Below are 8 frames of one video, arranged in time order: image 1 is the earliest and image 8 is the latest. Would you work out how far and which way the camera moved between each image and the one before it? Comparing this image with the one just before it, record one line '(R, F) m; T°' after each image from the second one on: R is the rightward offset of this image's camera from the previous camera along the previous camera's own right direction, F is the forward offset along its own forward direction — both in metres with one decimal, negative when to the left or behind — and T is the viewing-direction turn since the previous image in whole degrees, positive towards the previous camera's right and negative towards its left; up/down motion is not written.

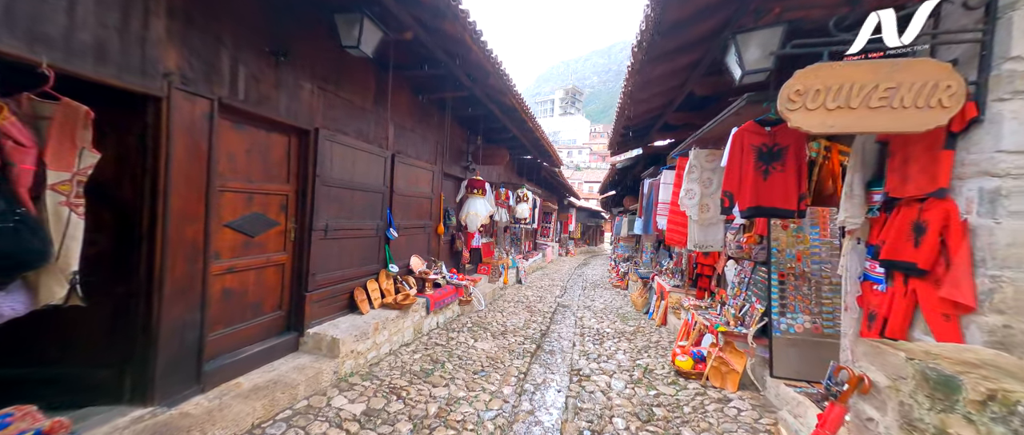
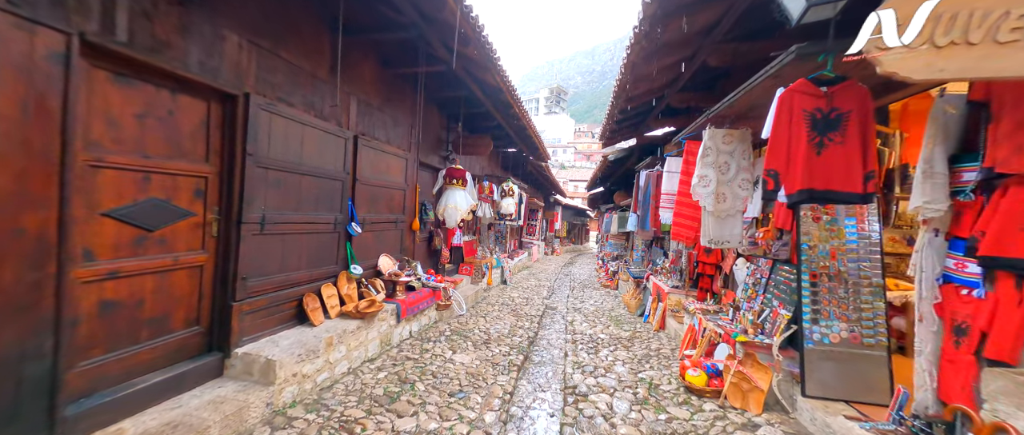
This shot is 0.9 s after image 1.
(0.0, +0.6) m; +2°
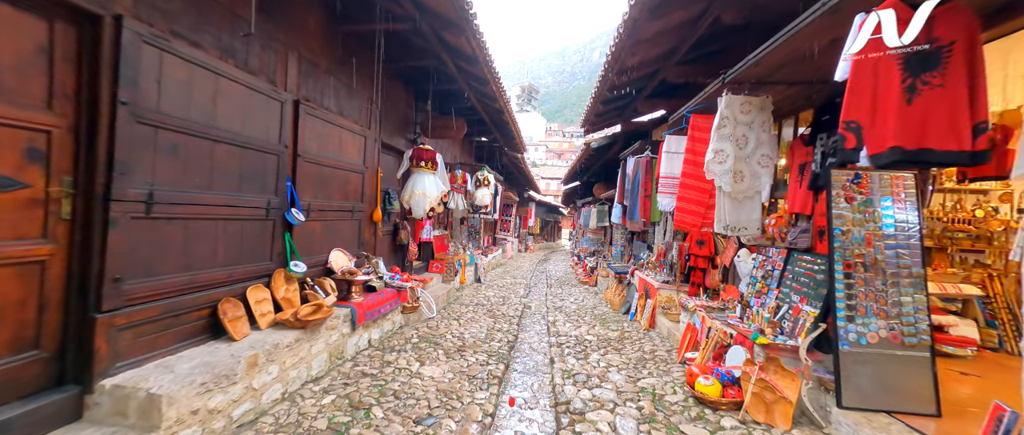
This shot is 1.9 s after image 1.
(-0.1, +0.6) m; +5°
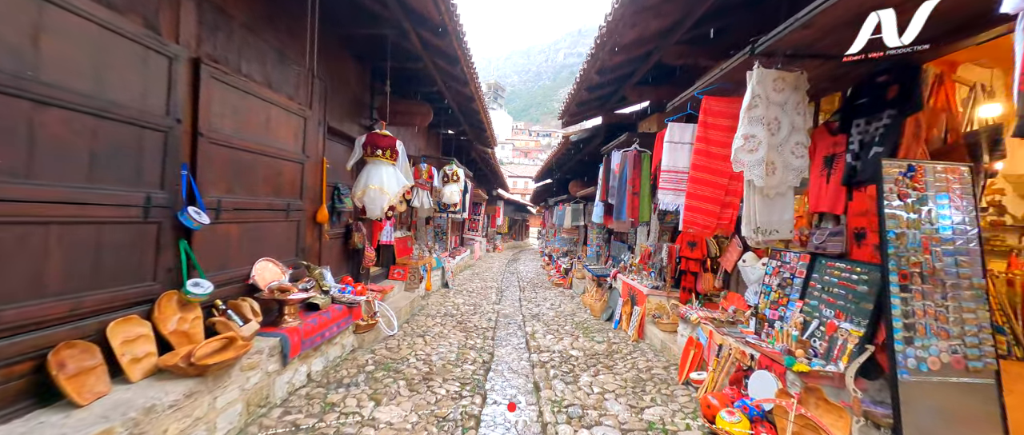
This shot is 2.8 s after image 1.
(-0.1, +0.6) m; +5°
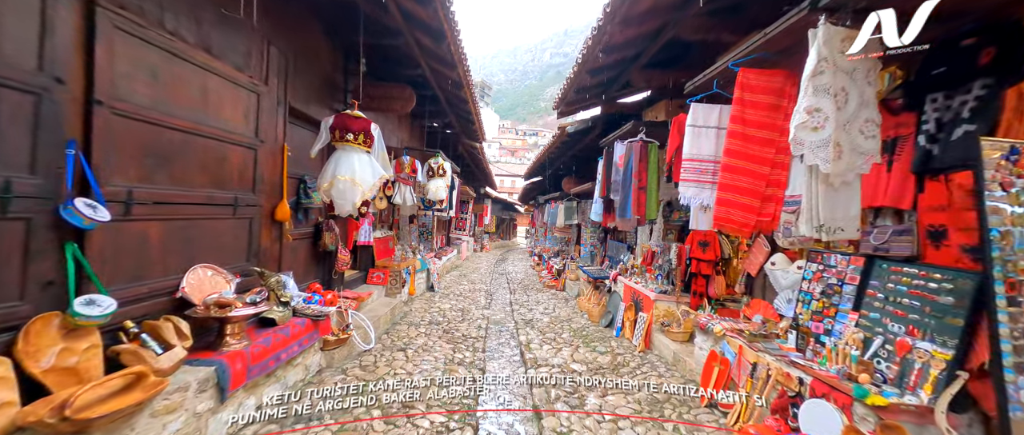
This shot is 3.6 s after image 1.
(-0.1, +0.5) m; +2°
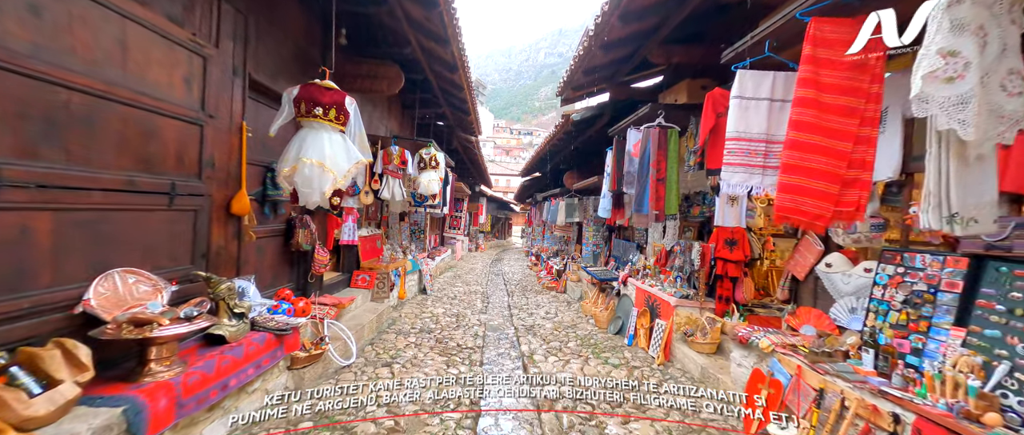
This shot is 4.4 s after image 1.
(-0.1, +0.5) m; +1°
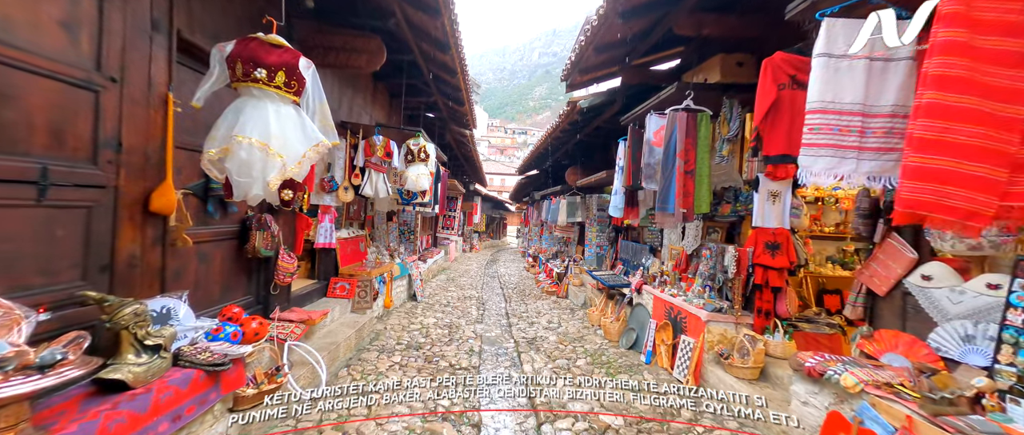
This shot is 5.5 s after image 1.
(-0.1, +0.5) m; +1°
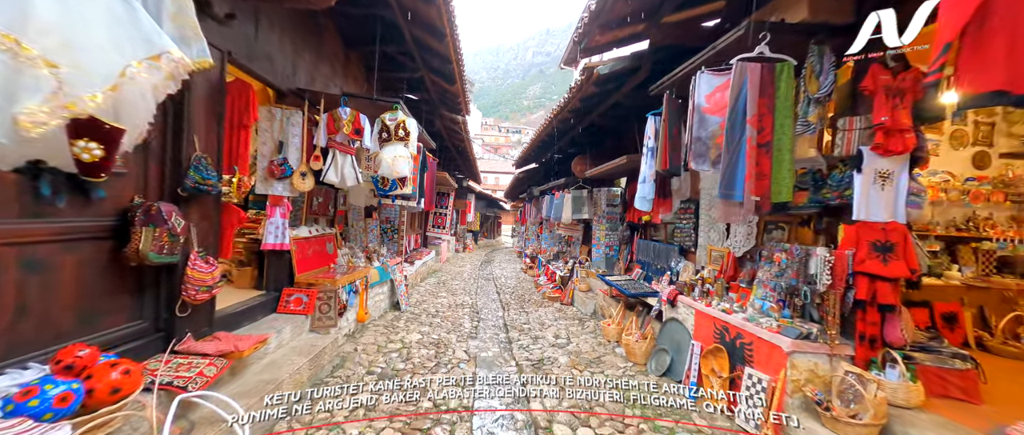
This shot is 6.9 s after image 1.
(-0.1, +0.8) m; +1°
